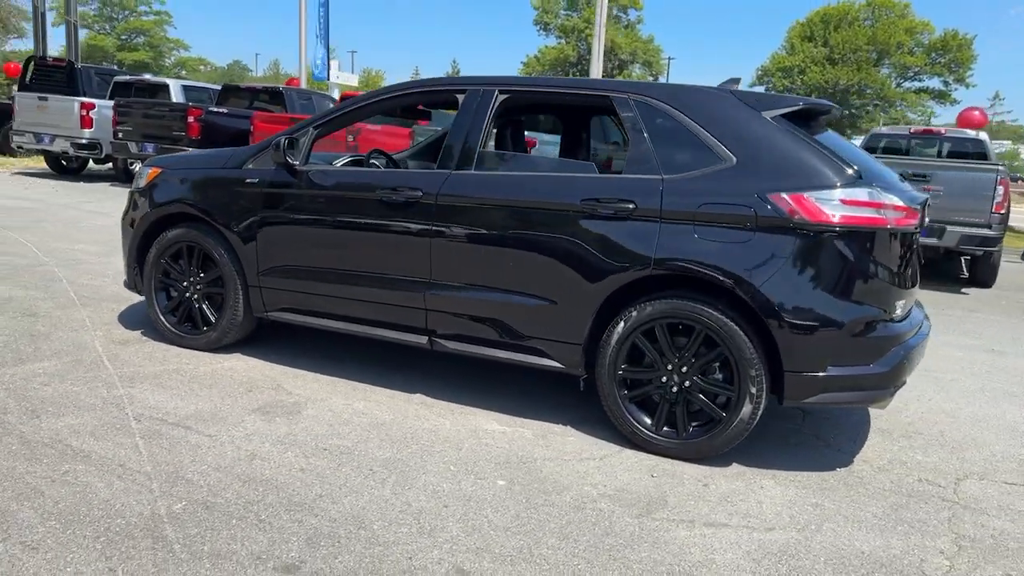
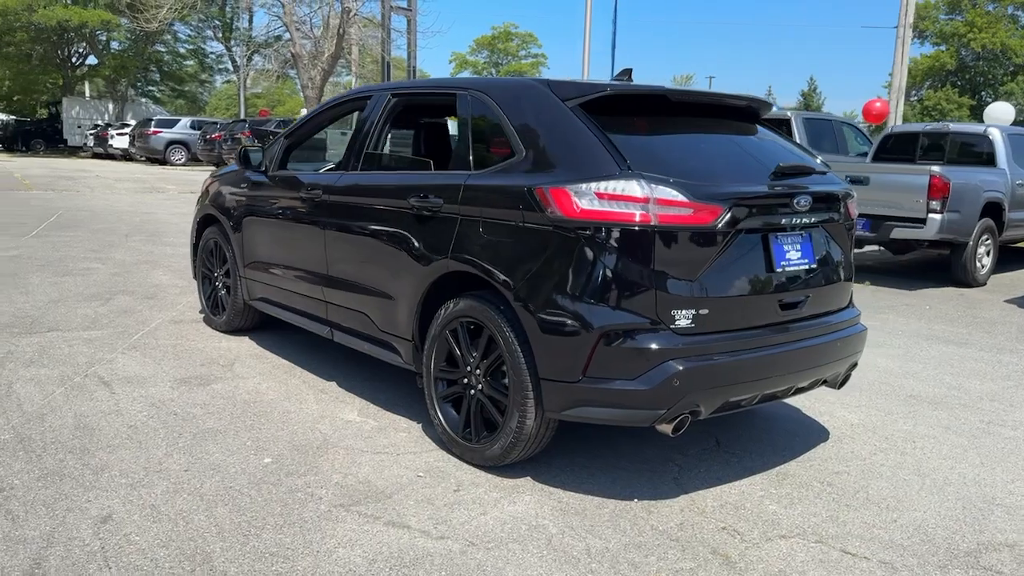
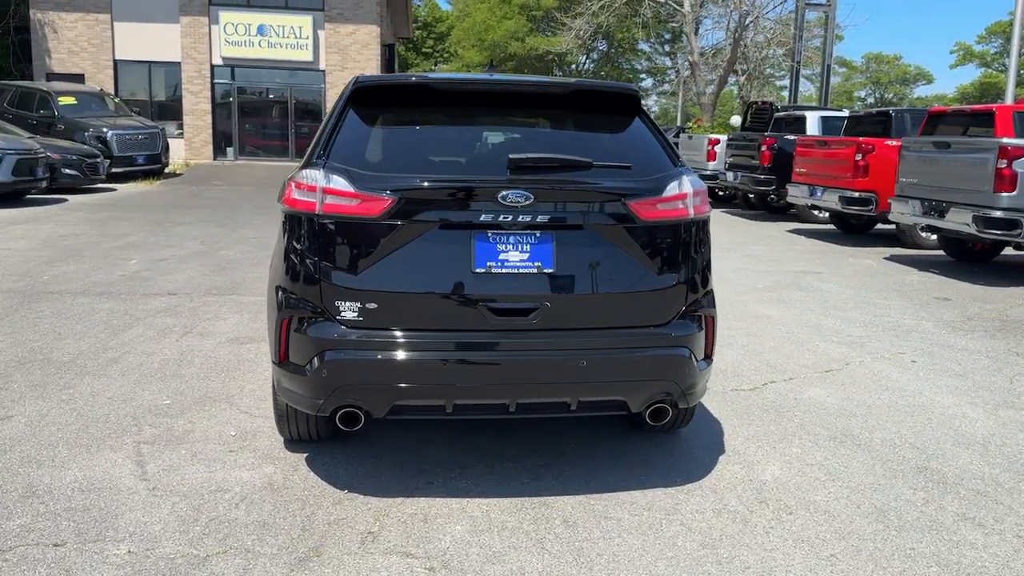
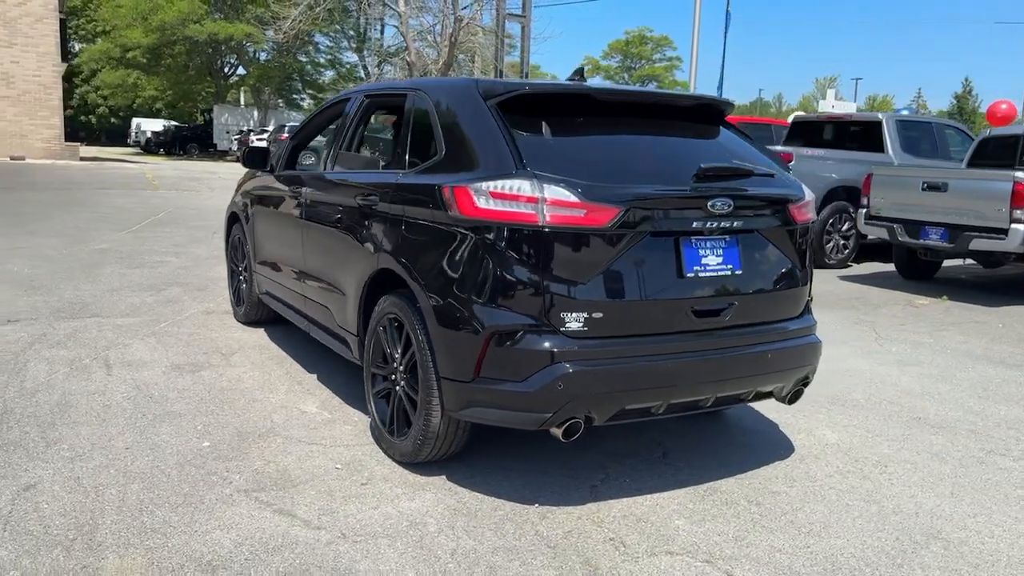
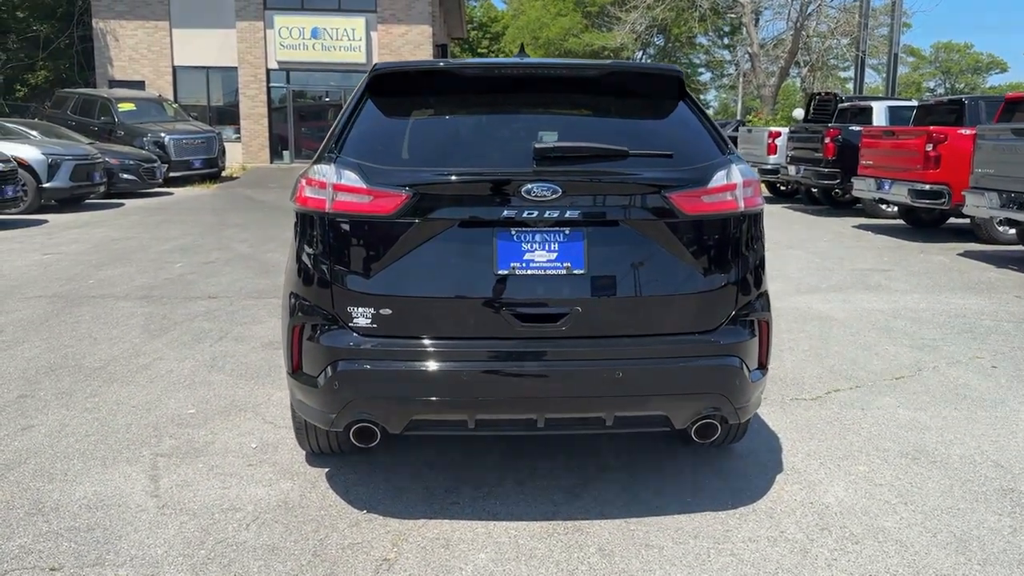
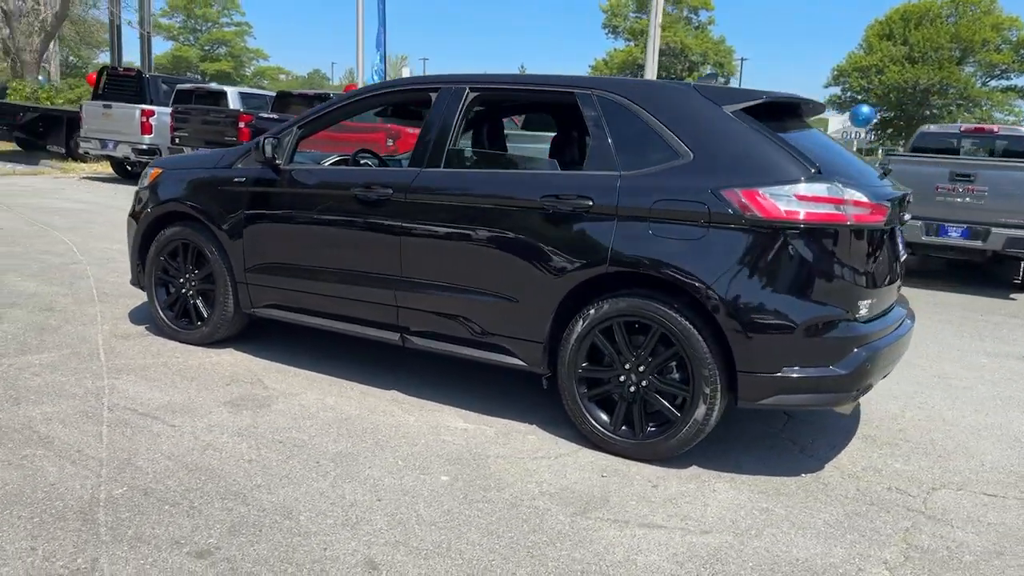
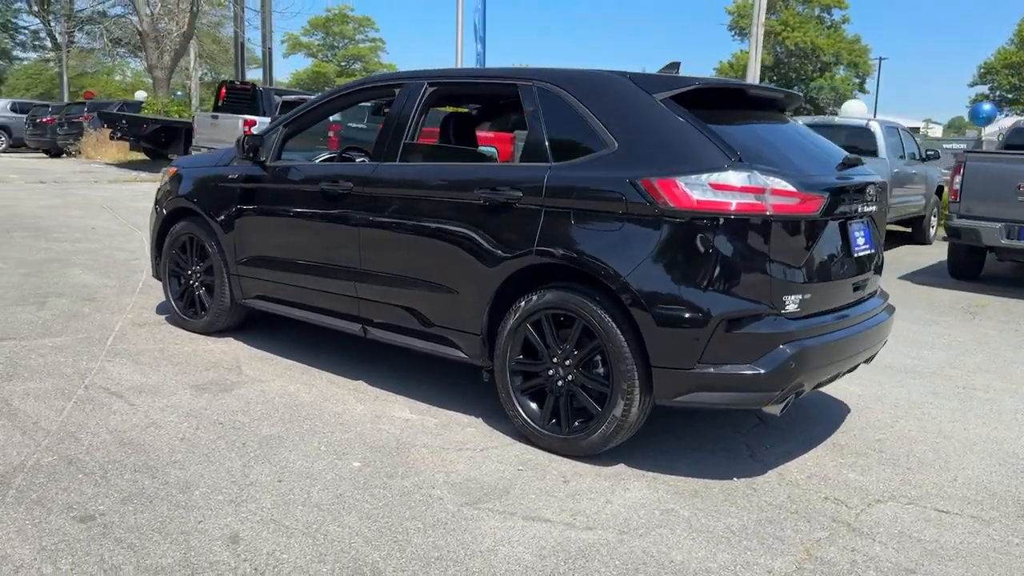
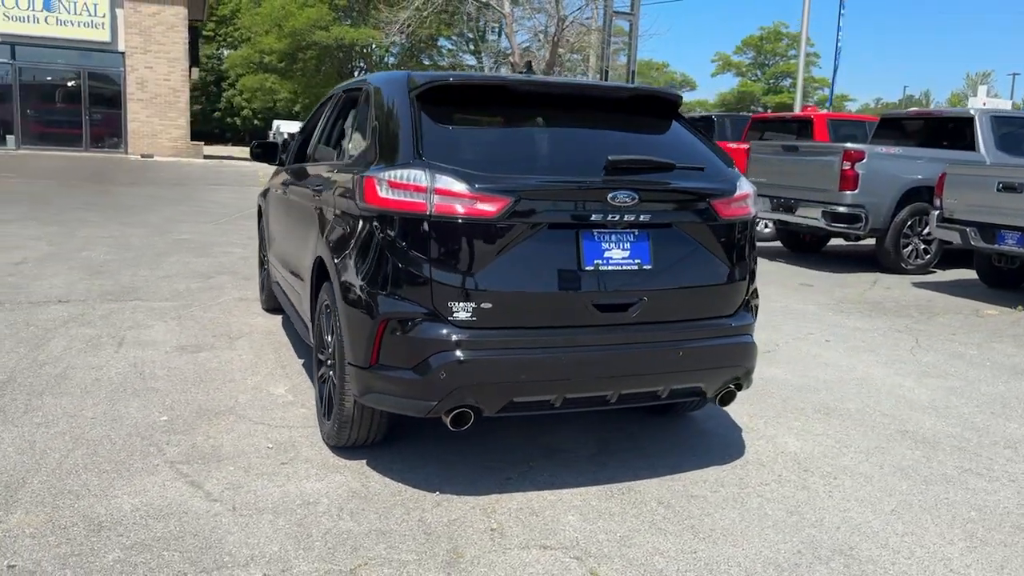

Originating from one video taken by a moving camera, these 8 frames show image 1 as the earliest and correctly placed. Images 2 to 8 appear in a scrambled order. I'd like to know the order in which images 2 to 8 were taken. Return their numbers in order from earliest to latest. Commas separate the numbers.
6, 7, 2, 4, 8, 3, 5
